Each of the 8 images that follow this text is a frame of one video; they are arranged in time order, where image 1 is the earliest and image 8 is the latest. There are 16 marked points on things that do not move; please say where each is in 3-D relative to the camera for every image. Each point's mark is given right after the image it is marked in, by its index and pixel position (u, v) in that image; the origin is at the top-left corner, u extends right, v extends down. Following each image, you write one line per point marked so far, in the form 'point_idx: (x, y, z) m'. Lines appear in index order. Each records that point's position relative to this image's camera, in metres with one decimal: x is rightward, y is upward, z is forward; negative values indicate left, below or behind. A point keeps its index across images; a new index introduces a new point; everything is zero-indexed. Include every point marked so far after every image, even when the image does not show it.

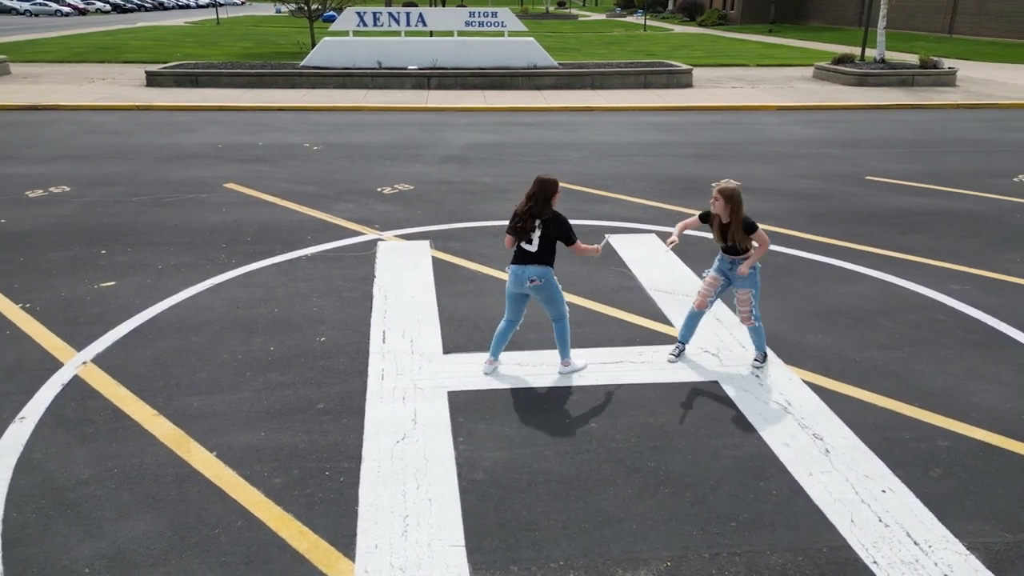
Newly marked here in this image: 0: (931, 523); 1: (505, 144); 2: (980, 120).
0: (+2.2, -1.2, +3.8) m
1: (-0.1, +2.6, +13.1) m
2: (+10.6, +3.8, +16.6) m
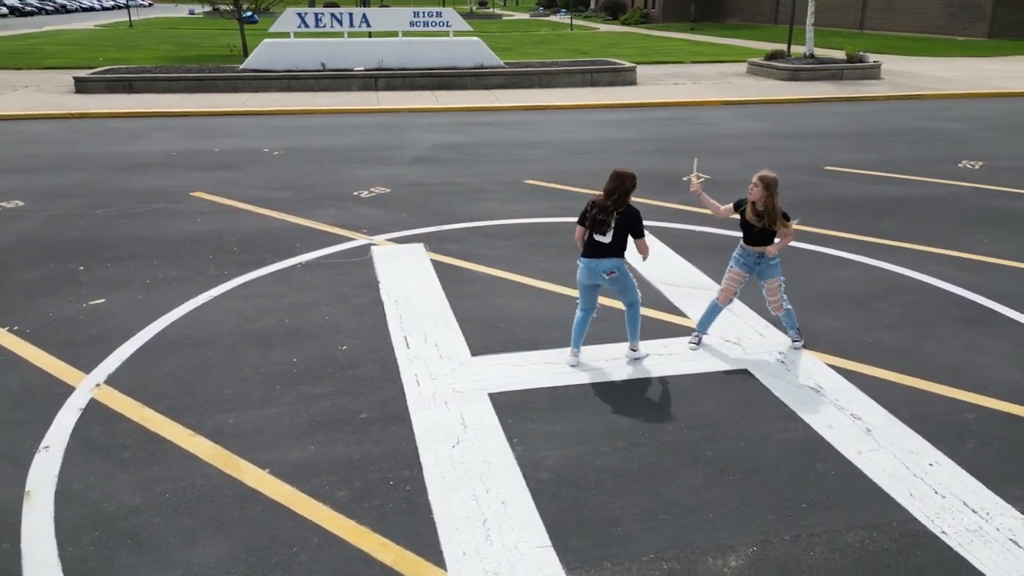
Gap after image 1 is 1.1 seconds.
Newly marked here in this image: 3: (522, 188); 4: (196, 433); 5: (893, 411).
0: (+2.6, -1.1, +4.0) m
1: (-0.7, +2.6, +13.1) m
2: (+9.5, +4.3, +17.6) m
3: (+0.1, +1.4, +10.1) m
4: (-1.9, -0.9, +4.5) m
5: (+2.5, -0.8, +4.8) m
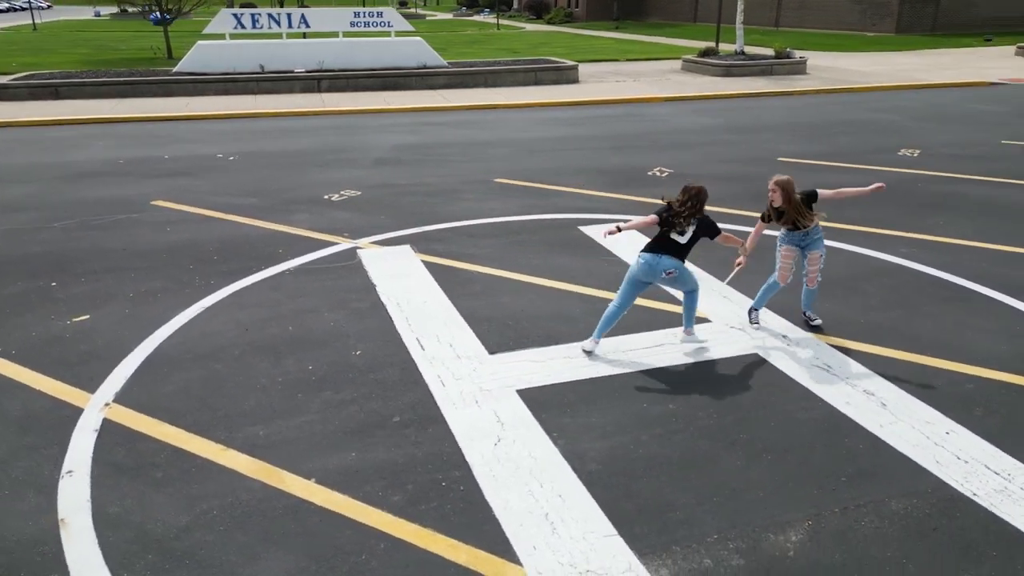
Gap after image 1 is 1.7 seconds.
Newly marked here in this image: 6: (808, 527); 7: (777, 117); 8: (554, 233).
0: (+2.9, -1.0, +4.3) m
1: (-1.5, +2.5, +13.0) m
2: (+8.3, +4.6, +18.4) m
3: (-0.2, +1.4, +10.1) m
4: (-1.7, -1.0, +4.4) m
5: (+2.7, -0.7, +5.1) m
6: (+1.5, -1.2, +3.7) m
7: (+5.9, +3.8, +16.4) m
8: (+0.5, +0.6, +8.3) m
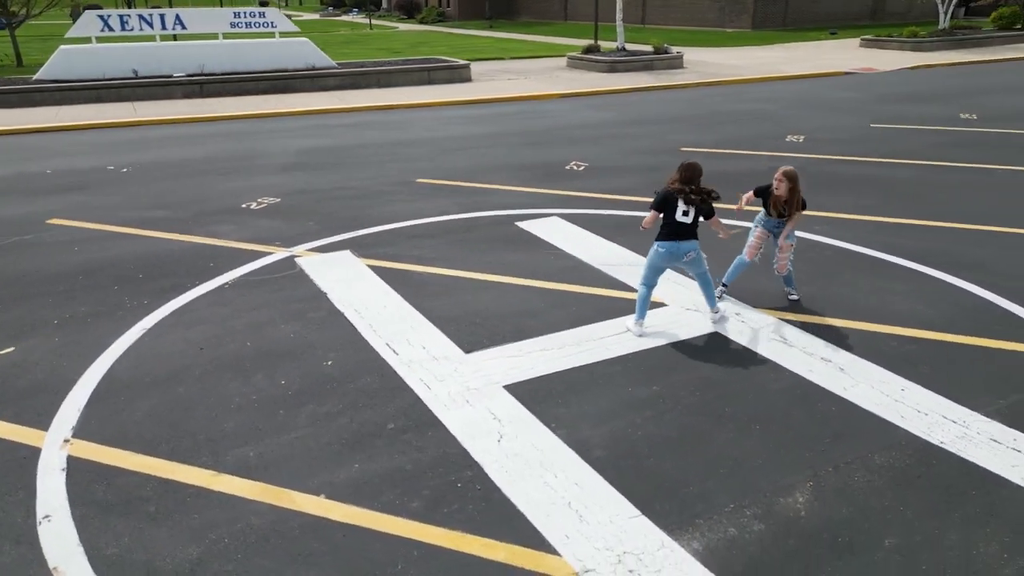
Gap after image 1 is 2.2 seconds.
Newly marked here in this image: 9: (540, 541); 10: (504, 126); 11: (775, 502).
0: (+2.9, -0.8, +4.8) m
1: (-3.0, +2.4, +12.6) m
2: (+5.6, +5.1, +19.5) m
3: (-1.3, +1.4, +10.0) m
4: (-1.6, -1.0, +4.1) m
5: (+2.5, -0.5, +5.5) m
6: (+1.6, -1.1, +4.0) m
7: (+3.6, +4.2, +17.2) m
8: (-0.2, +0.7, +8.3) m
9: (+0.1, -1.2, +3.6) m
10: (-0.2, +3.3, +14.8) m
11: (+1.4, -1.1, +3.9) m
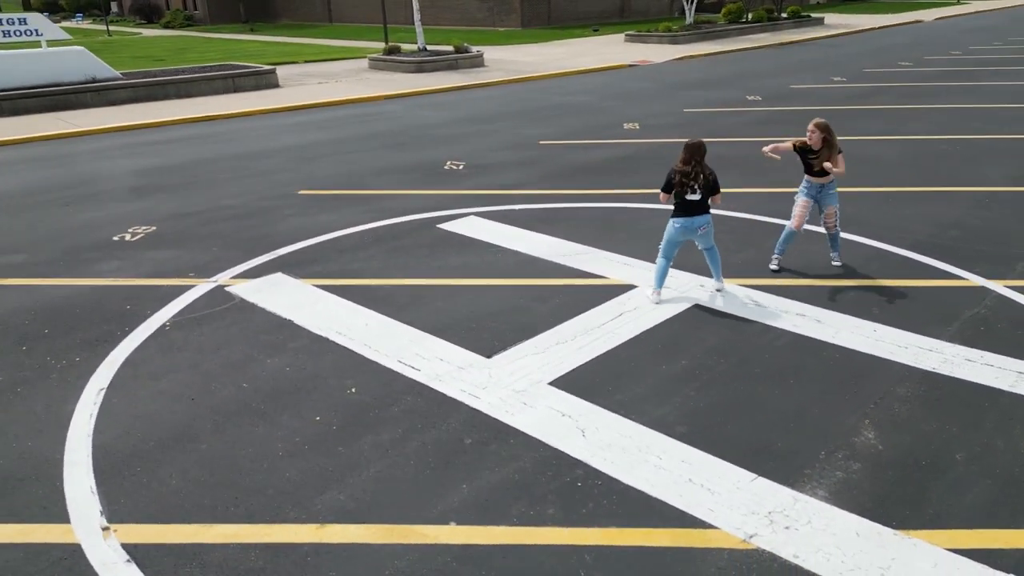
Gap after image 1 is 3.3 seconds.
0: (+3.1, -0.4, +5.6) m
1: (-5.1, +1.9, +11.4) m
2: (+0.7, +5.5, +20.4) m
3: (-2.6, +1.1, +9.4) m
4: (-1.0, -1.2, +3.7) m
5: (+2.6, -0.1, +6.2) m
6: (+2.2, -0.8, +4.5) m
7: (-0.4, +4.4, +17.6) m
8: (-1.0, +0.6, +8.1) m
9: (+0.9, -1.2, +3.7) m
10: (-3.2, +3.1, +14.3) m
11: (+2.0, -0.9, +4.3) m
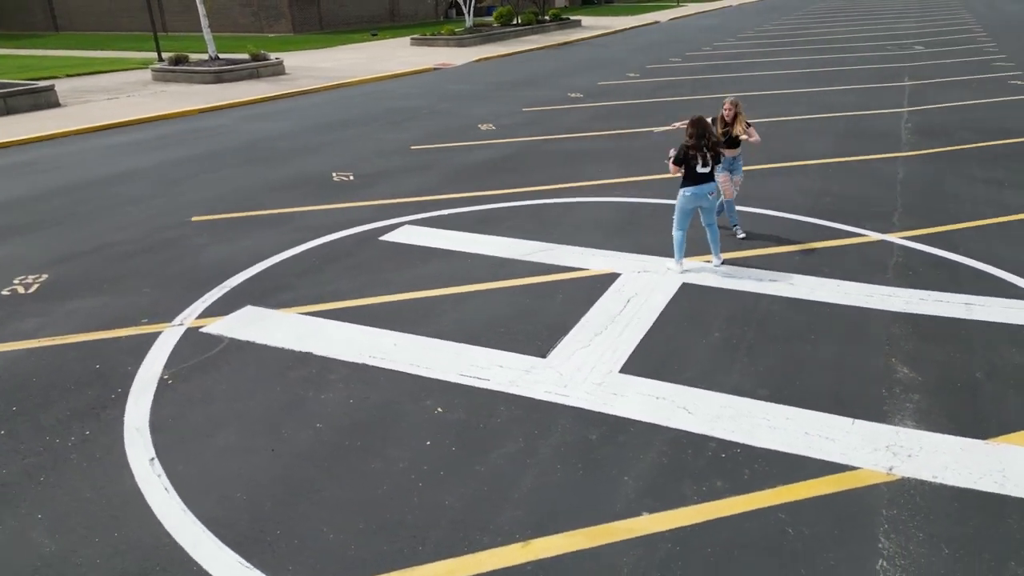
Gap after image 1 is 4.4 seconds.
0: (+3.3, 0.0, +6.6) m
1: (-6.5, +1.1, +9.7) m
2: (-4.1, +5.2, +20.0) m
3: (-3.5, +0.7, +8.5) m
4: (+0.1, -1.2, +3.6) m
5: (+2.5, +0.2, +7.0) m
6: (+2.8, -0.5, +5.3) m
7: (-4.1, +4.0, +17.0) m
8: (-1.5, +0.4, +7.7) m
9: (+1.8, -1.0, +4.2) m
10: (-5.6, +2.5, +13.0) m
11: (+2.7, -0.6, +5.1) m
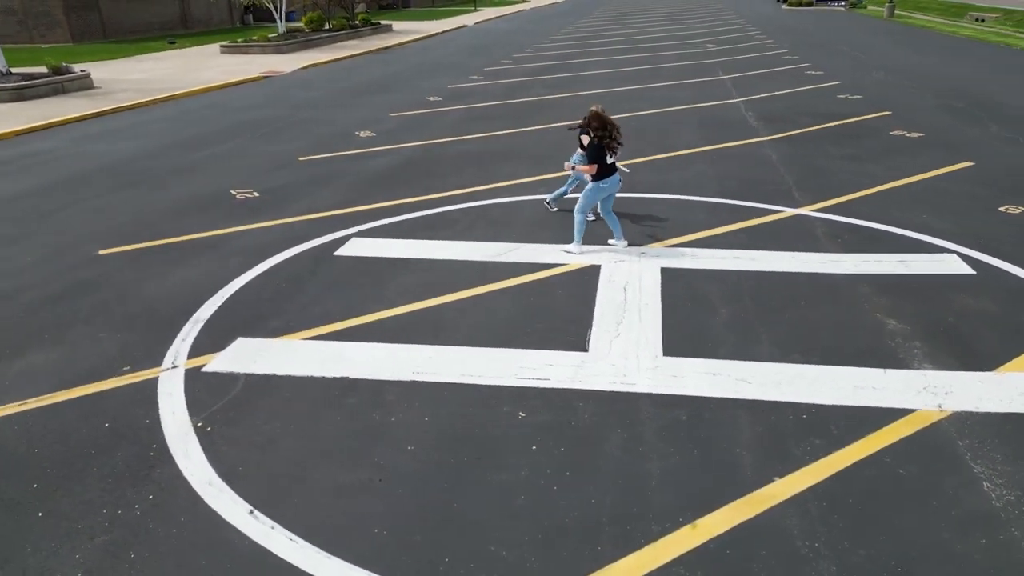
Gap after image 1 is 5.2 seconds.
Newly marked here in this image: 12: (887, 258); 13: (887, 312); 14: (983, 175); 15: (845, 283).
0: (+3.1, +0.3, +7.4) m
1: (-7.2, +0.4, +8.0) m
2: (-7.8, +4.5, +18.5) m
3: (-3.9, +0.3, +7.6) m
4: (+0.9, -1.2, +3.7) m
5: (+2.3, +0.4, +7.6) m
6: (+3.0, -0.2, +6.0) m
7: (-7.0, +3.4, +15.6) m
8: (-1.8, +0.2, +7.3) m
9: (+2.4, -0.8, +4.7) m
10: (-7.3, +1.7, +11.4) m
11: (+3.0, -0.3, +5.8) m
12: (+3.7, +0.3, +7.3) m
13: (+3.1, -0.2, +6.1) m
14: (+6.7, +1.6, +10.4) m
15: (+3.0, 0.0, +6.7) m
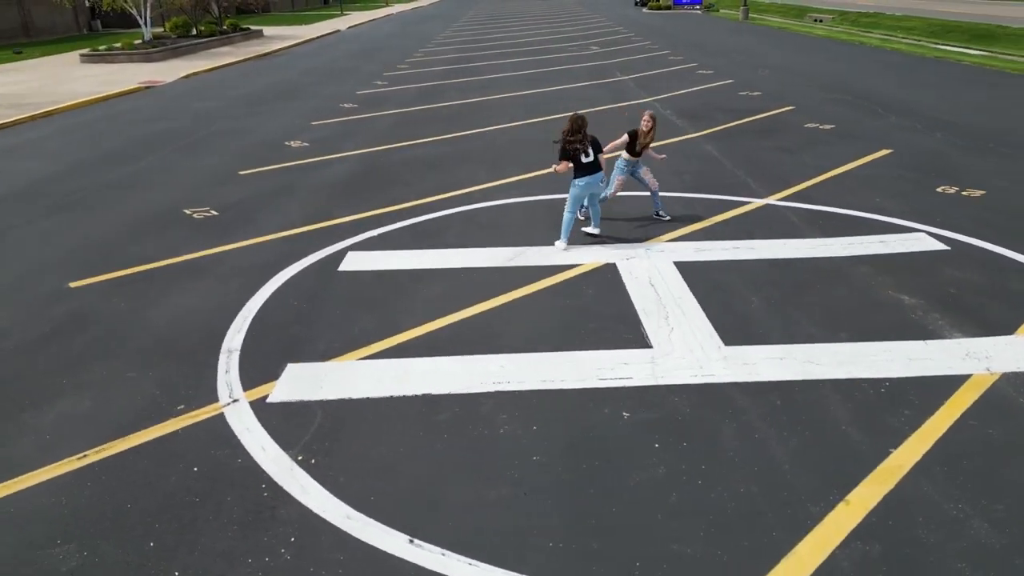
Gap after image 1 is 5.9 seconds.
0: (+3.2, +0.5, +7.9) m
1: (-7.0, -0.1, +6.8) m
2: (-9.6, +3.8, +17.0) m
3: (-3.7, 0.0, +7.0) m
4: (+1.8, -1.1, +3.9) m
5: (+2.4, +0.5, +8.0) m
6: (+3.4, -0.1, +6.5) m
7: (-8.3, +2.8, +14.3) m
8: (-1.6, +0.1, +7.0) m
9: (+3.1, -0.6, +5.1) m
10: (-7.8, +1.2, +10.1) m
11: (+3.4, -0.2, +6.3) m
12: (+3.8, +0.5, +7.9) m
13: (+3.5, 0.0, +6.6) m
14: (+6.1, +2.0, +11.5) m
15: (+3.3, +0.2, +7.2) m
